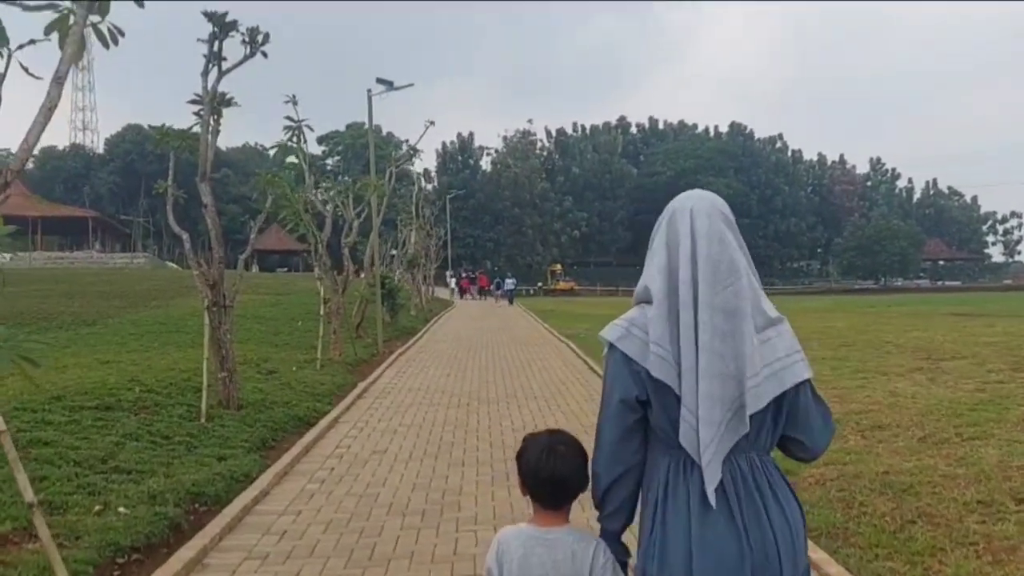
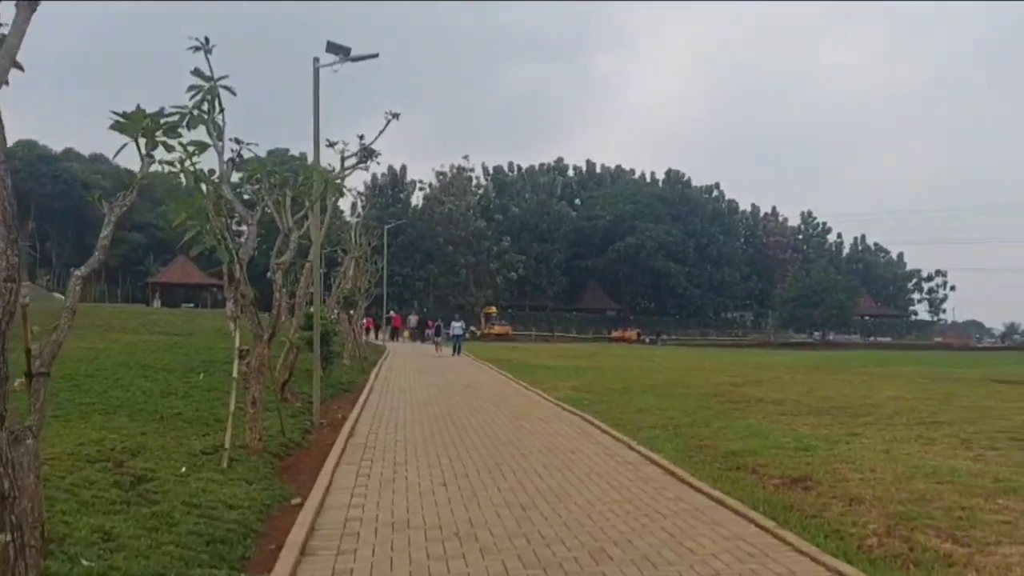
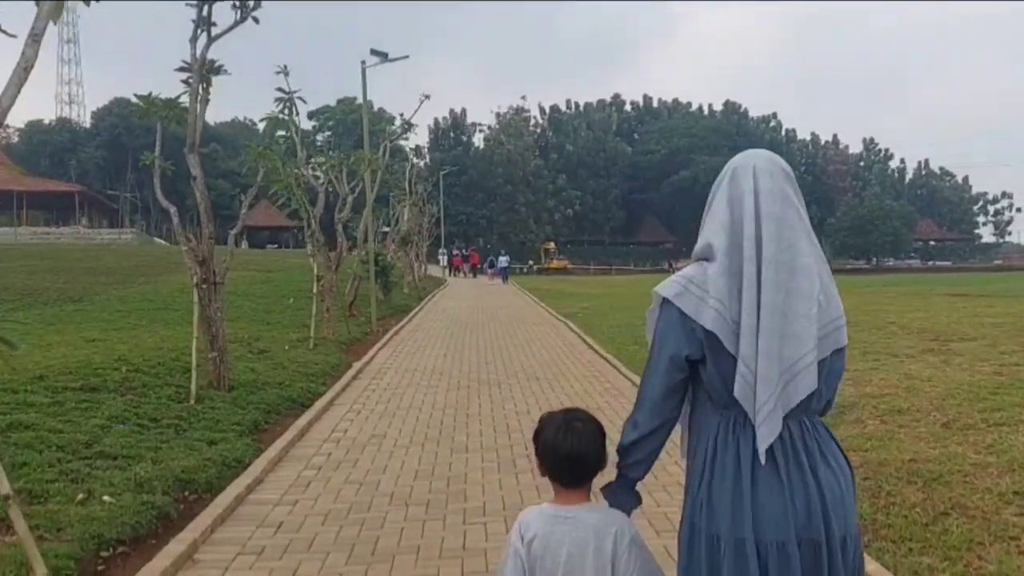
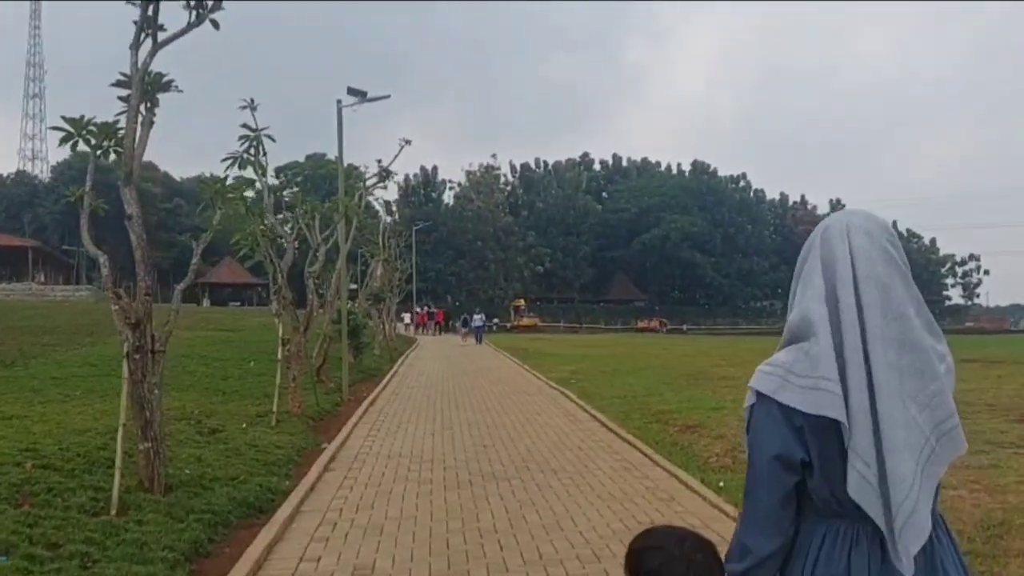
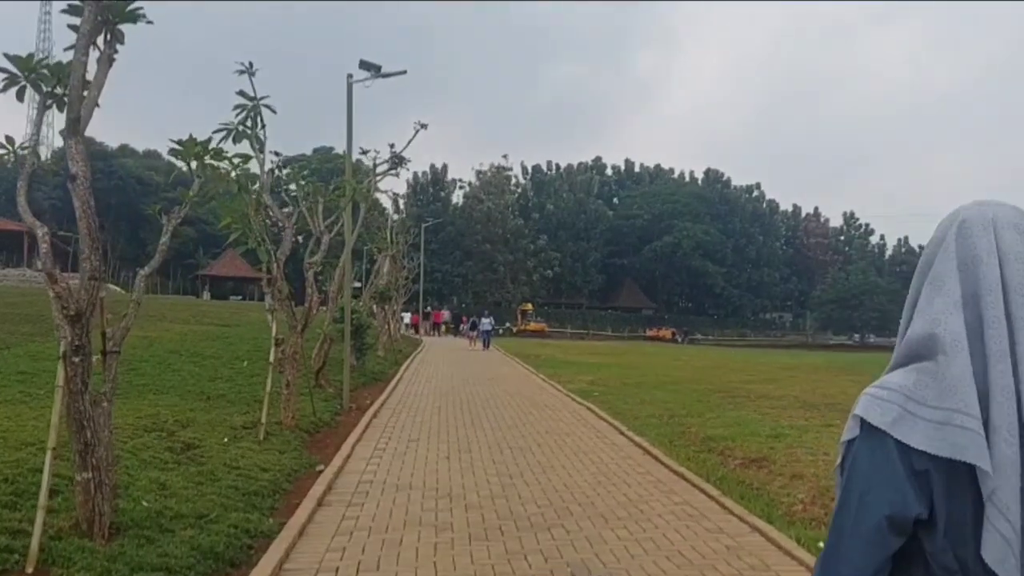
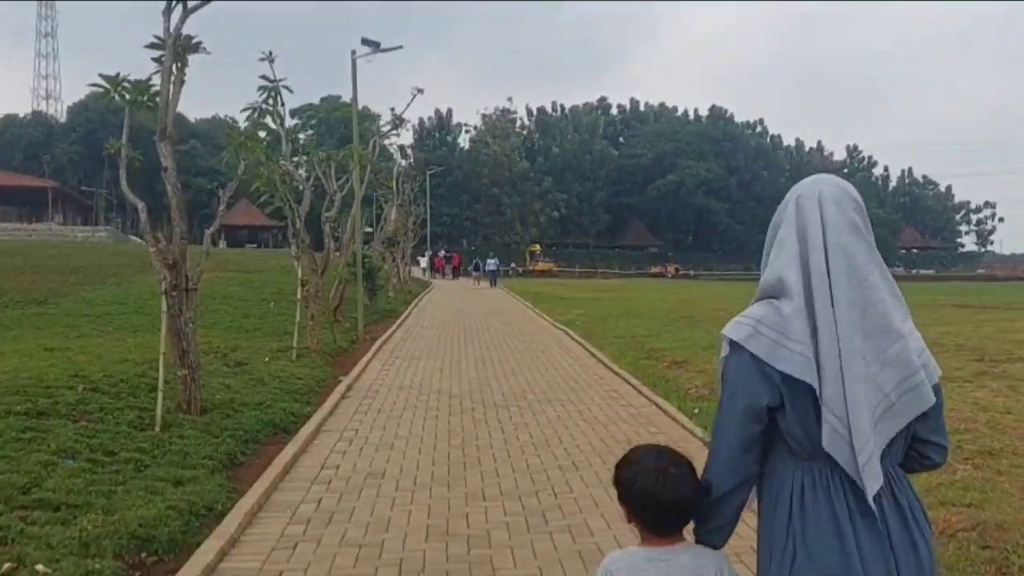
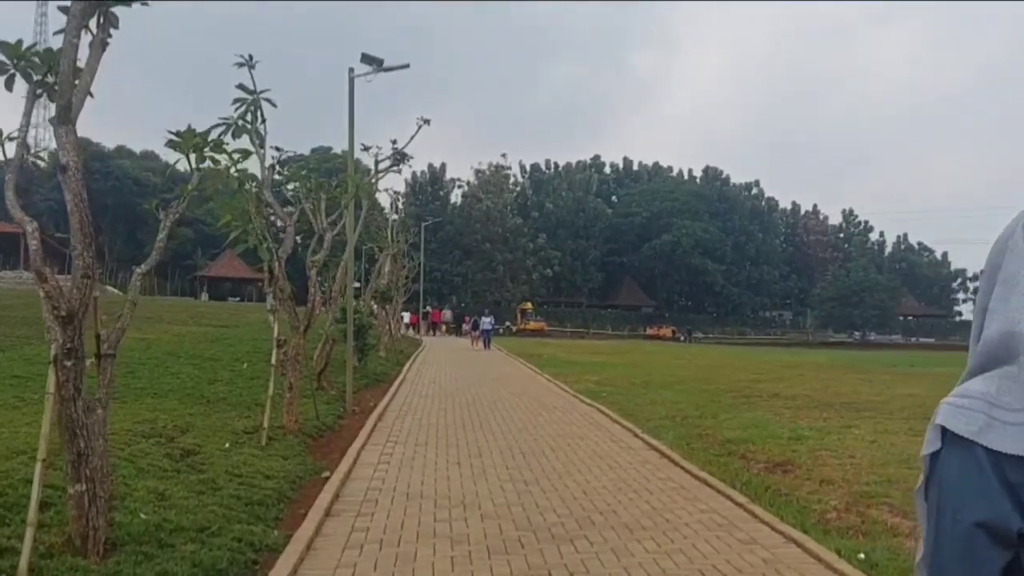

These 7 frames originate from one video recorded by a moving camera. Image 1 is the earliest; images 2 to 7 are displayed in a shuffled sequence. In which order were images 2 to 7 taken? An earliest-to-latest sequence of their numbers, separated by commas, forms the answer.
3, 6, 4, 5, 7, 2
